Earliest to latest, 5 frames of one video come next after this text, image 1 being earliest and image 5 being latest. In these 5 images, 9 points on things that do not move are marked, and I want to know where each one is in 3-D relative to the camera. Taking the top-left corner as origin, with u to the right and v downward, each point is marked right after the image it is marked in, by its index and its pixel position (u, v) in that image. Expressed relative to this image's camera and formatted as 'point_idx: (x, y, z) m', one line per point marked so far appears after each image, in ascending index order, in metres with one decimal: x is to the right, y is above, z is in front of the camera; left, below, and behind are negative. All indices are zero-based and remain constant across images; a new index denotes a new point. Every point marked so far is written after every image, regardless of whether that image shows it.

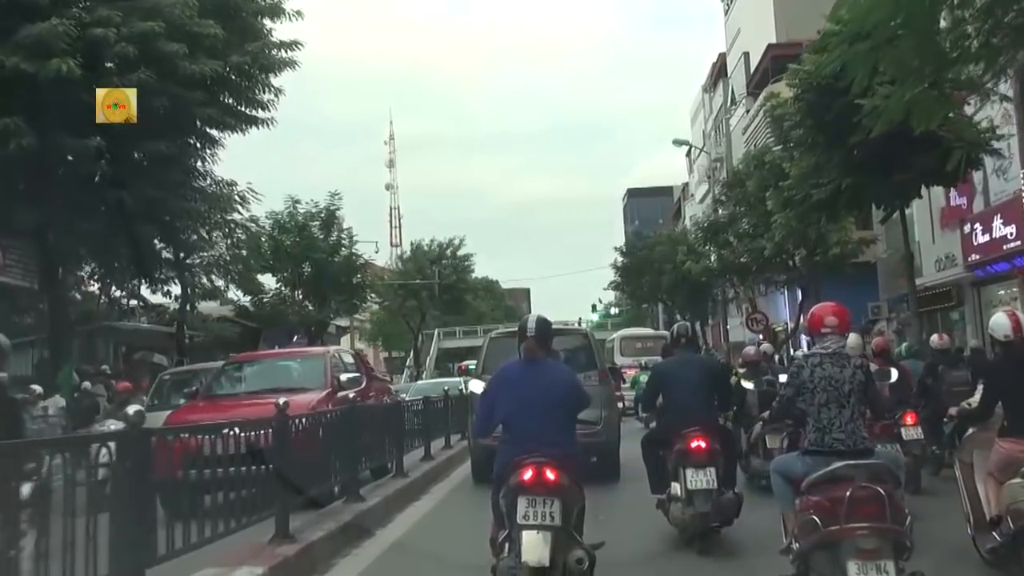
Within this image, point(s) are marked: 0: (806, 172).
0: (+4.2, +1.7, +15.6) m
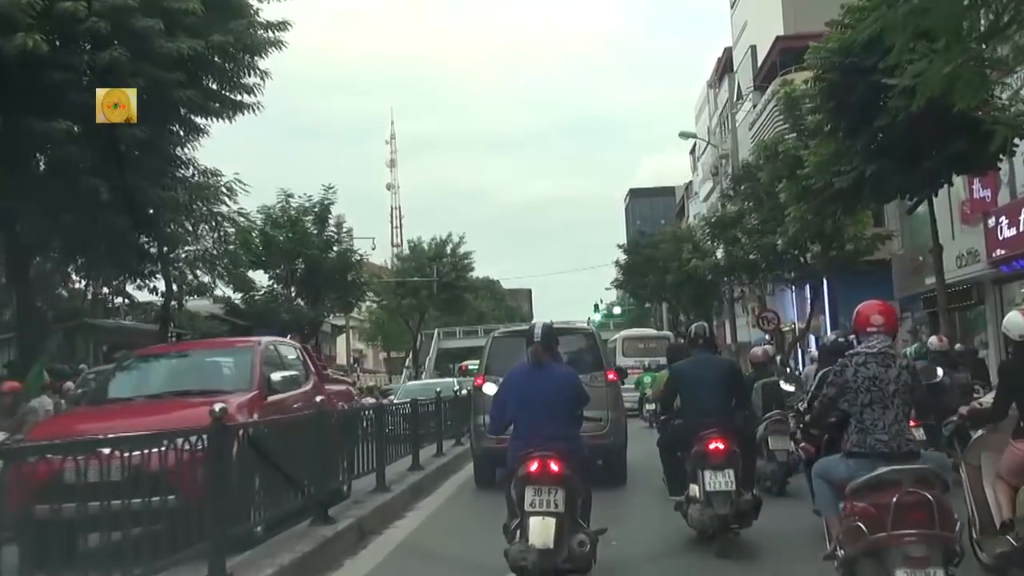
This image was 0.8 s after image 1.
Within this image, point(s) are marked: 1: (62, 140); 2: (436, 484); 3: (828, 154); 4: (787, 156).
0: (+4.2, +1.7, +14.6) m
1: (-5.8, +1.9, +14.2) m
2: (-0.9, -2.4, +13.8) m
3: (+4.2, +1.8, +14.7) m
4: (+4.8, +2.3, +19.3) m
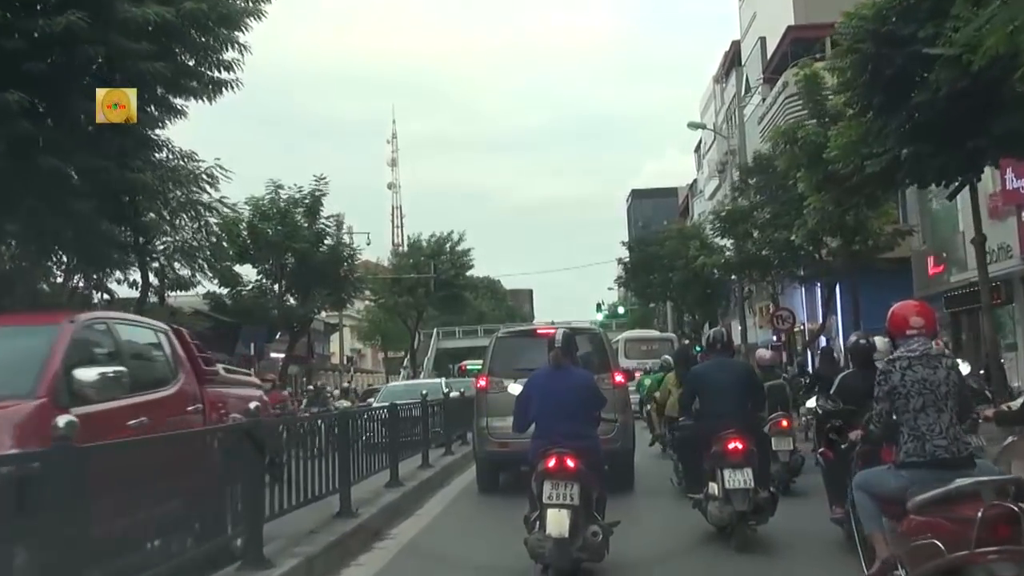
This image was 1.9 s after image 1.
0: (+4.2, +1.8, +13.3) m
1: (-5.8, +2.0, +12.9) m
2: (-1.0, -2.3, +12.5) m
3: (+4.2, +1.8, +13.4) m
4: (+4.8, +2.4, +18.0) m
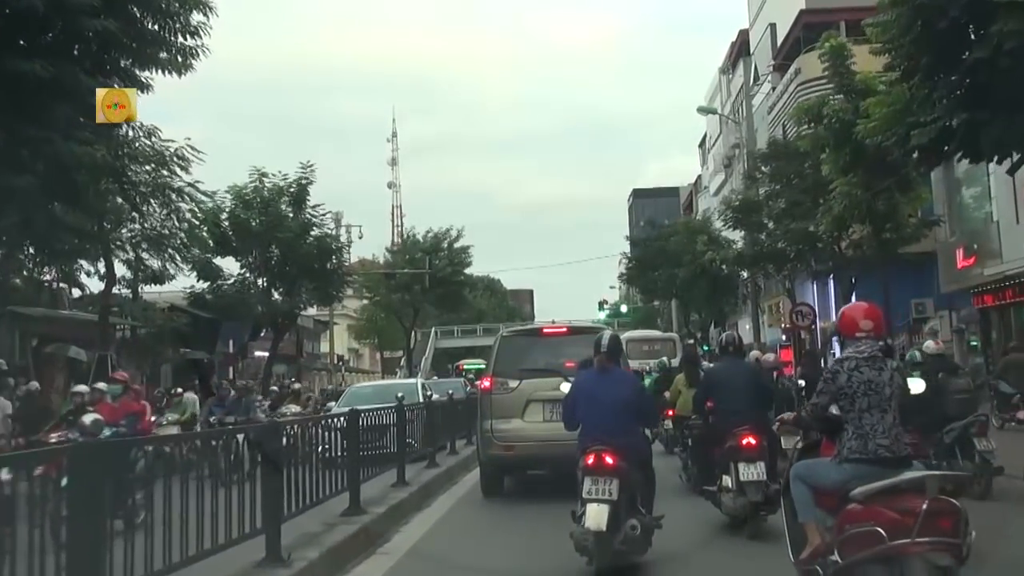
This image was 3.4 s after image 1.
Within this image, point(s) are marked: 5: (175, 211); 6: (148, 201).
0: (+4.2, +1.9, +11.8) m
1: (-5.8, +2.2, +11.3) m
2: (-1.0, -2.2, +10.9) m
3: (+4.2, +2.0, +11.8) m
4: (+4.8, +2.5, +16.4) m
5: (-5.7, +1.3, +18.7) m
6: (-5.8, +1.4, +17.6) m
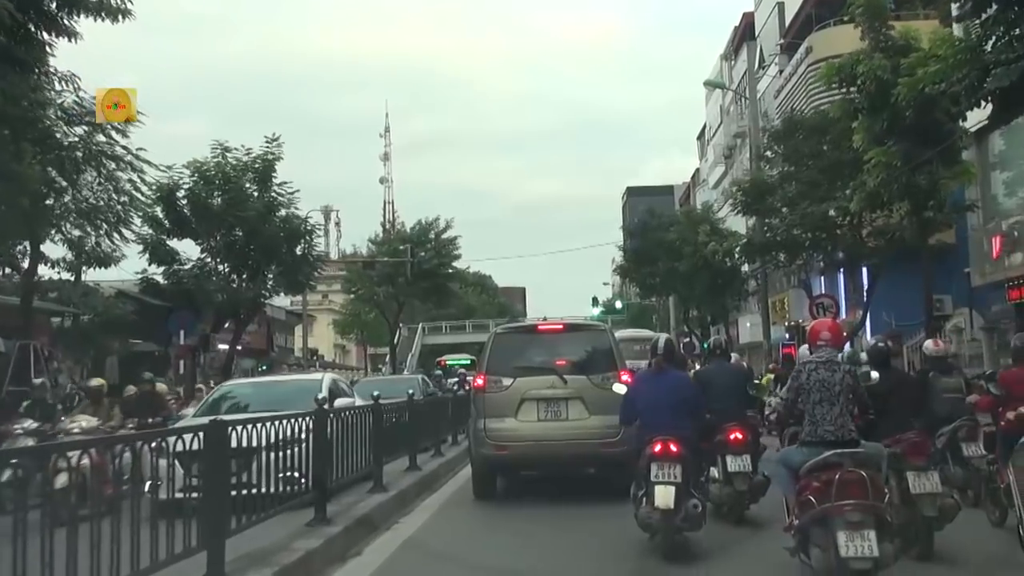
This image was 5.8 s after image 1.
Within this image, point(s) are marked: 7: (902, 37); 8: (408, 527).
0: (+4.0, +2.1, +9.6) m
1: (-6.0, +2.4, +9.1) m
2: (-1.2, -2.0, +8.7) m
3: (+4.0, +2.1, +9.6) m
4: (+4.6, +2.7, +14.2) m
5: (-5.9, +1.6, +16.5) m
6: (-6.0, +1.7, +15.3) m
7: (+5.4, +3.5, +15.4) m
8: (-0.8, -2.1, +9.4) m
